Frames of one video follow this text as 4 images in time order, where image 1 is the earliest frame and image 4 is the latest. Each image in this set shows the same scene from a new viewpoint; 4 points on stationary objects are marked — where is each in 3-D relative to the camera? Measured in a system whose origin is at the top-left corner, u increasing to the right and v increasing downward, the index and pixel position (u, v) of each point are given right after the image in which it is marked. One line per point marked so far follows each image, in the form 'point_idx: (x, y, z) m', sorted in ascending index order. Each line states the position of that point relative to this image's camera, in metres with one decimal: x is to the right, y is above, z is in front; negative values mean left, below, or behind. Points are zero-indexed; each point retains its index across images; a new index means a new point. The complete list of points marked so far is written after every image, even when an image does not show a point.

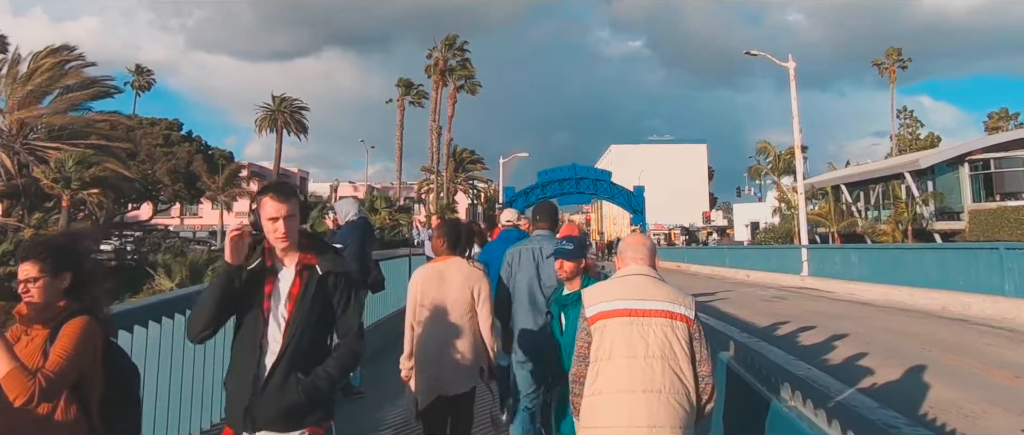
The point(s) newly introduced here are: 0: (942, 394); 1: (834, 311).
0: (+4.7, -1.9, +7.6) m
1: (+6.3, -1.8, +13.7) m
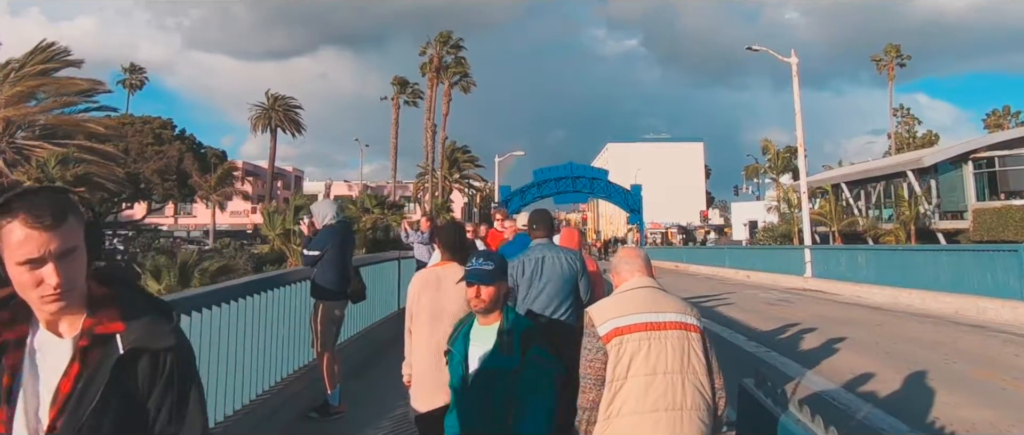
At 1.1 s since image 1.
0: (+4.7, -2.0, +7.1) m
1: (+6.2, -1.9, +13.1) m
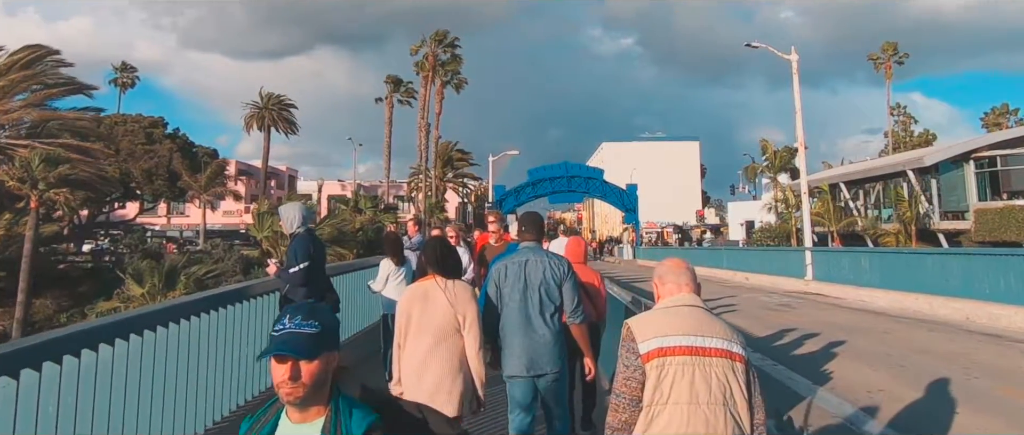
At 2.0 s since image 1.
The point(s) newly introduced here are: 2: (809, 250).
0: (+4.5, -2.0, +6.5) m
1: (+6.1, -1.9, +12.5) m
2: (+8.3, -0.9, +19.3) m
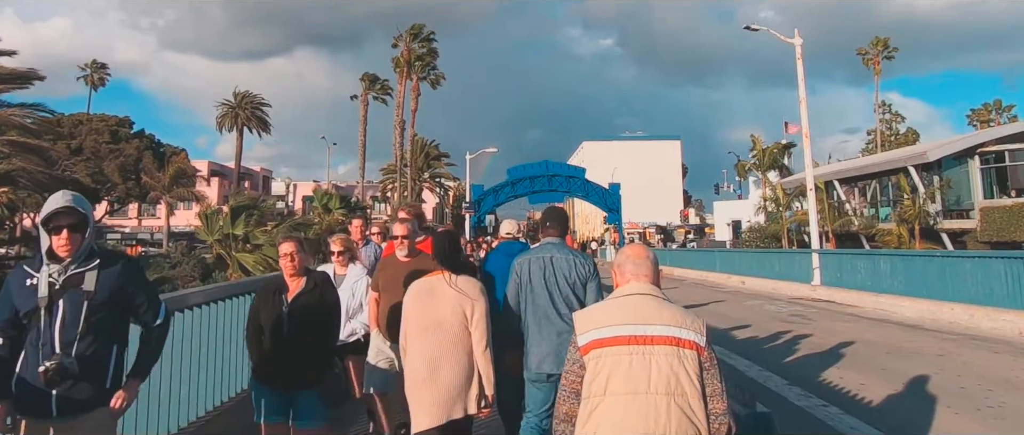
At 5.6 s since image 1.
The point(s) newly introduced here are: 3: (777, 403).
0: (+4.3, -2.0, +4.6) m
1: (+5.7, -1.9, +10.7) m
2: (+7.7, -0.9, +17.6) m
3: (+2.8, -1.9, +7.3) m
